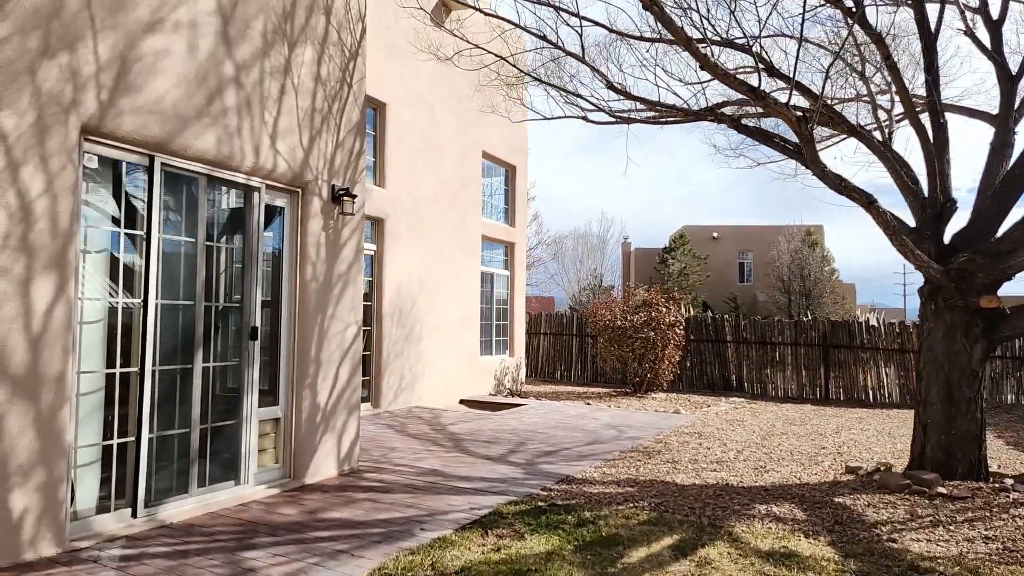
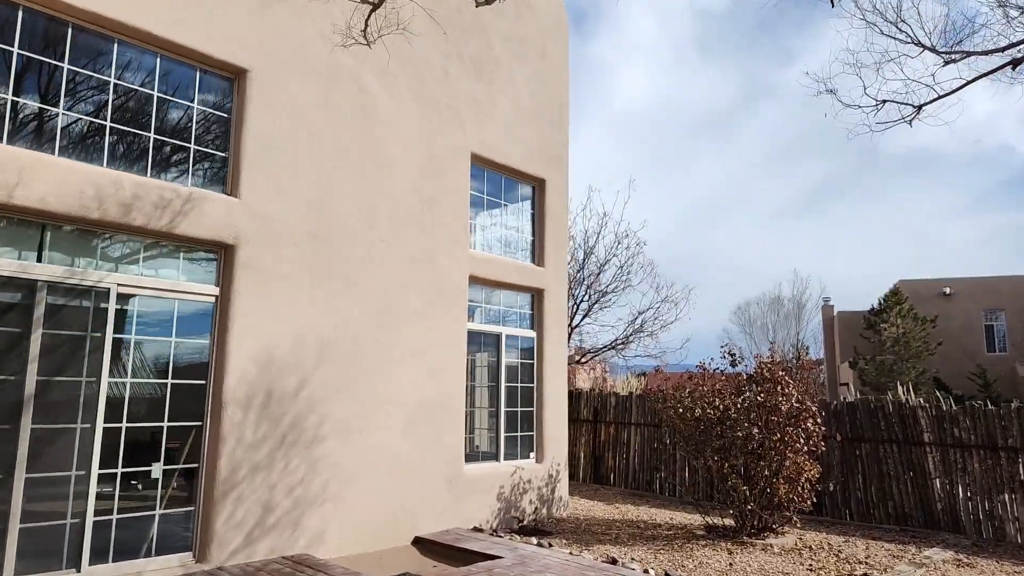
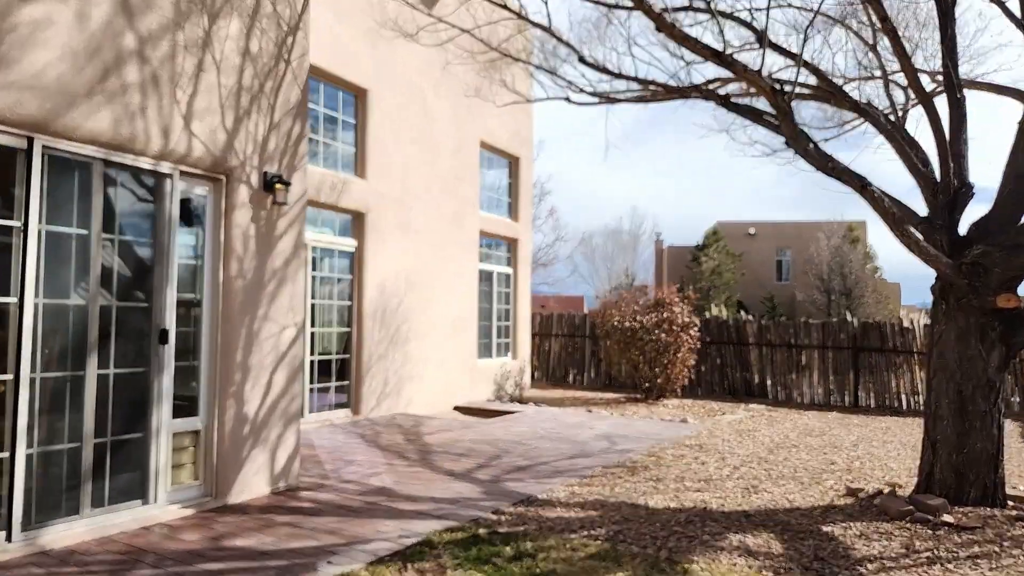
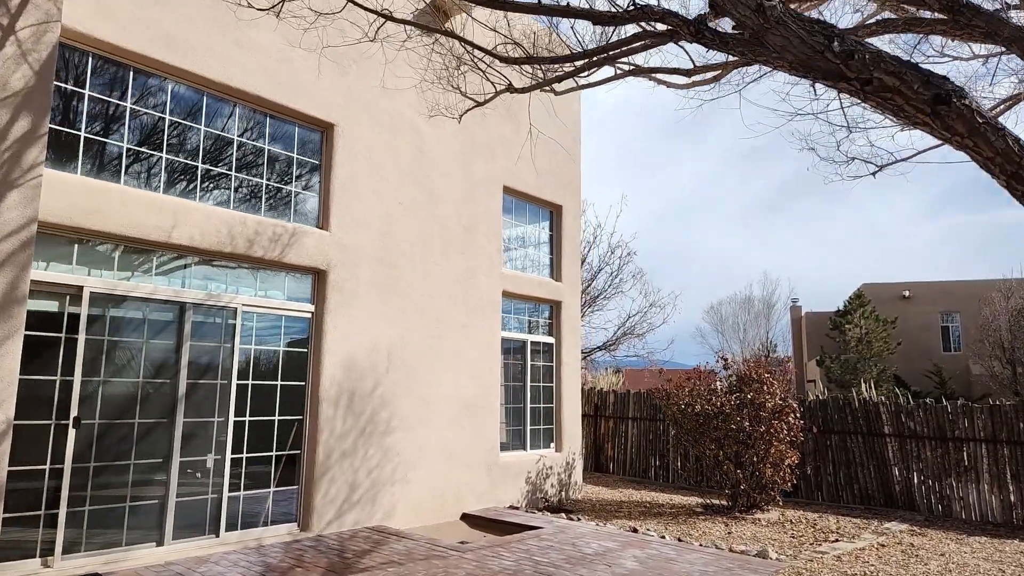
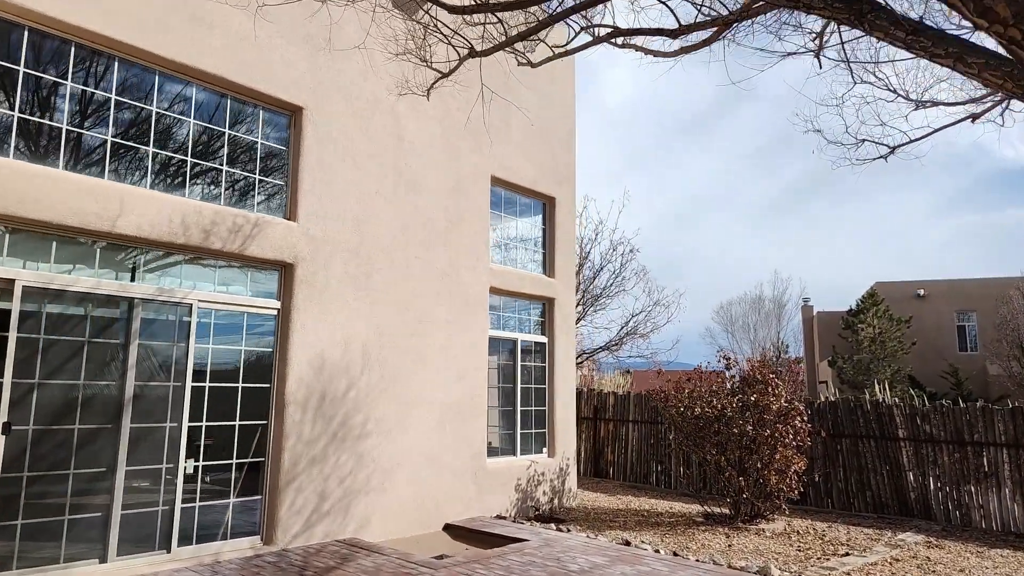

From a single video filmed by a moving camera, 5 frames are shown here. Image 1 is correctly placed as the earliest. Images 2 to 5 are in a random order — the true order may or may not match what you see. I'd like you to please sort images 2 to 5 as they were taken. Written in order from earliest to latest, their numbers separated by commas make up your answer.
3, 4, 5, 2
